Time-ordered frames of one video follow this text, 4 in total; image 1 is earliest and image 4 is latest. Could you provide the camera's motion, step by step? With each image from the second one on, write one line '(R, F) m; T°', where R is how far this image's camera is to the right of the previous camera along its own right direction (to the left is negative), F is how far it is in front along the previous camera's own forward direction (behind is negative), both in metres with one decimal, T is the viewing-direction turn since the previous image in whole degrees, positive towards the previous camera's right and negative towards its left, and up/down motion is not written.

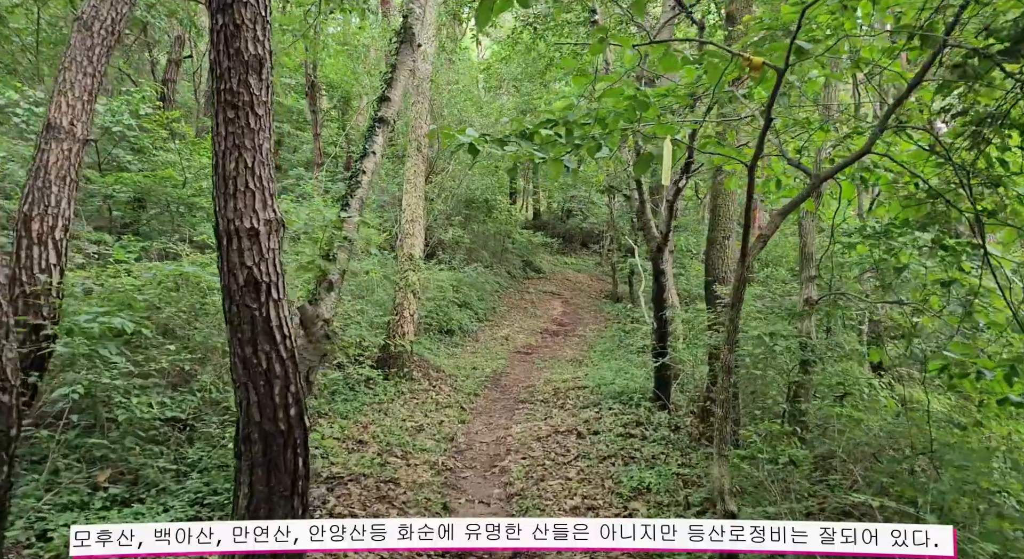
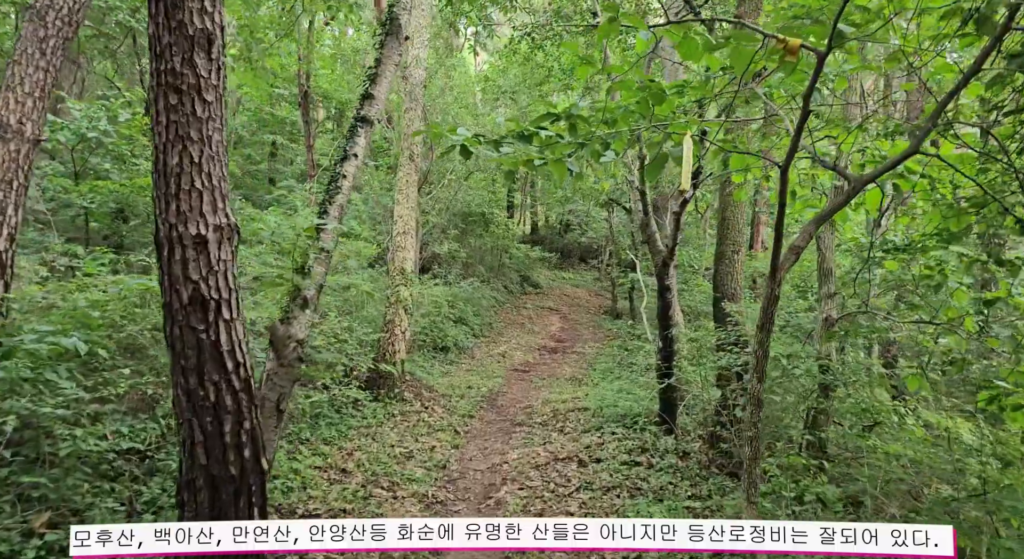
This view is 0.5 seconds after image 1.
(0.0, +0.6) m; 0°
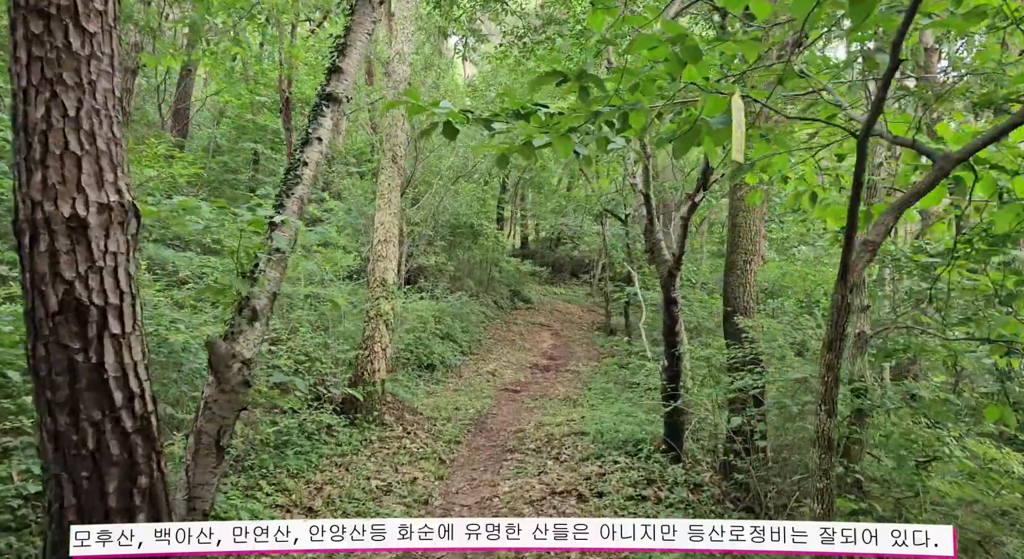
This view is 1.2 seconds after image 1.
(0.0, +0.9) m; +1°
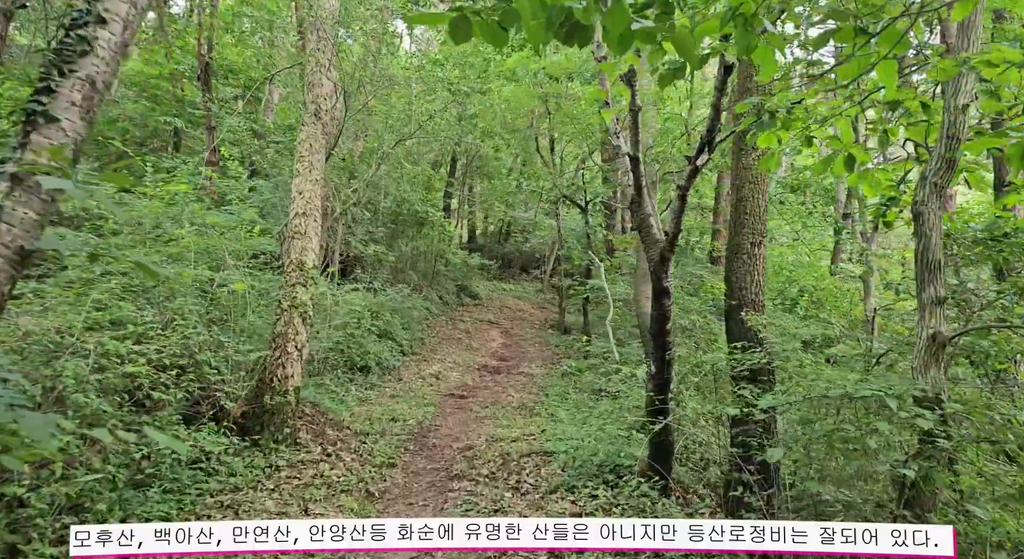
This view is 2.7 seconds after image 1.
(-0.1, +2.0) m; +4°
